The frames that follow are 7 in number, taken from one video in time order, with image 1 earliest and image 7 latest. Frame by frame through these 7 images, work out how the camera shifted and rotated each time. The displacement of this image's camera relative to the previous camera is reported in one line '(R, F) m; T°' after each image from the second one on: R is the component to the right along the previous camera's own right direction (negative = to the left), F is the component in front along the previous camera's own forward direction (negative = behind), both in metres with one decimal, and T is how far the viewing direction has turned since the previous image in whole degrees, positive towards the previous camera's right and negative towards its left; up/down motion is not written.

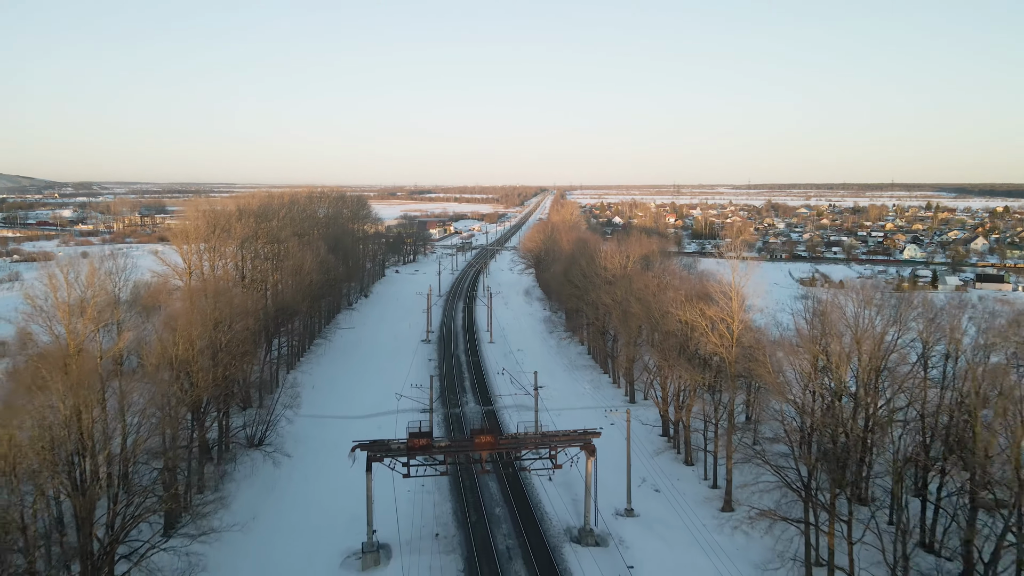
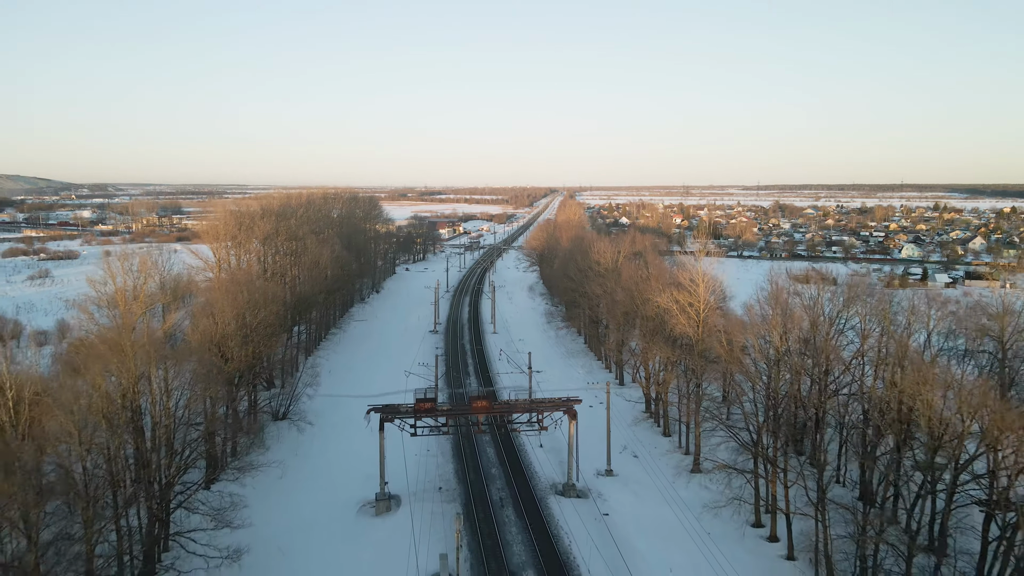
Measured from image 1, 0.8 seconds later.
(+0.6, -3.4) m; -1°
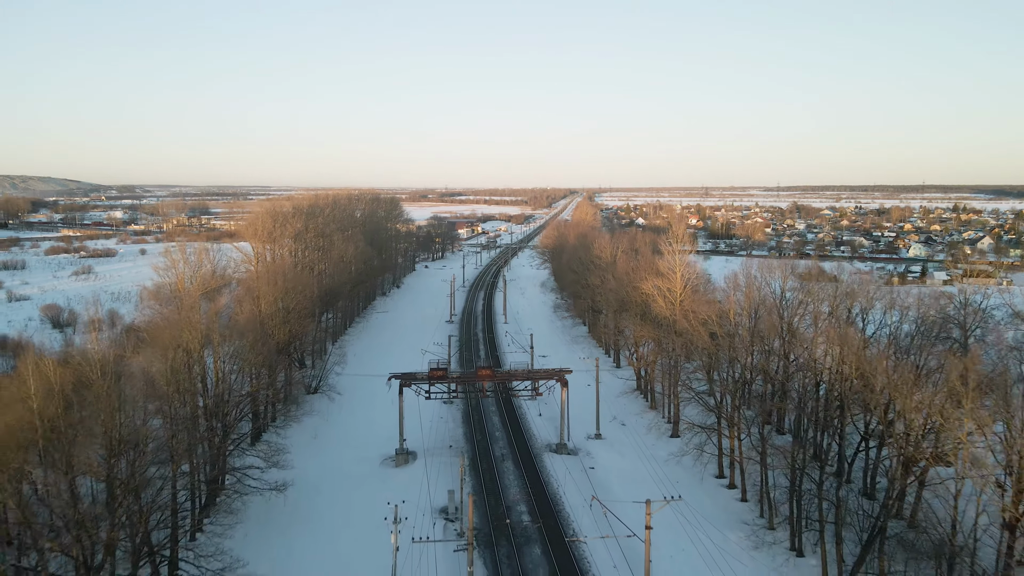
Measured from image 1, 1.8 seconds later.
(+0.8, -4.1) m; -2°
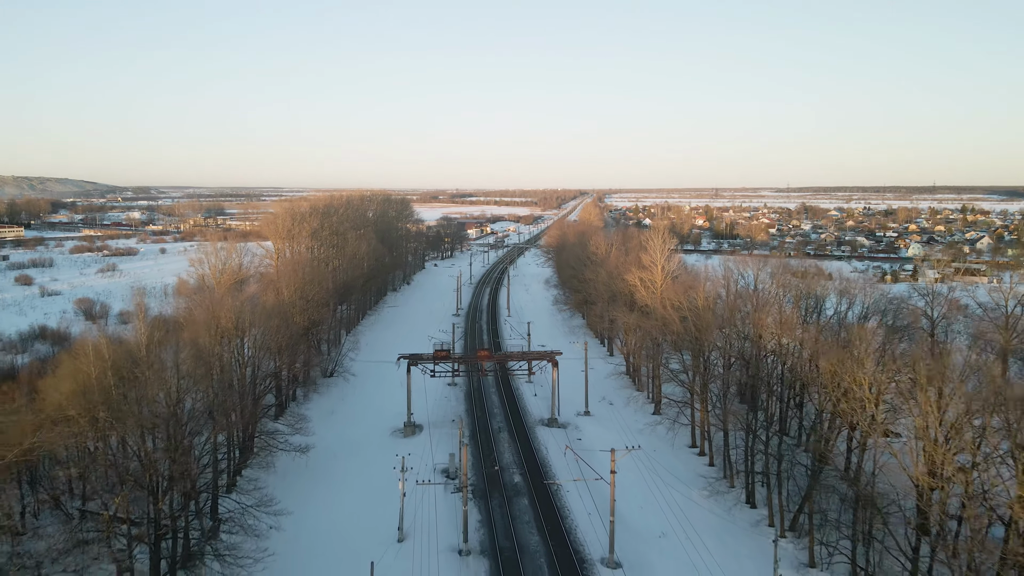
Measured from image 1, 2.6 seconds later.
(+0.7, -3.3) m; -1°
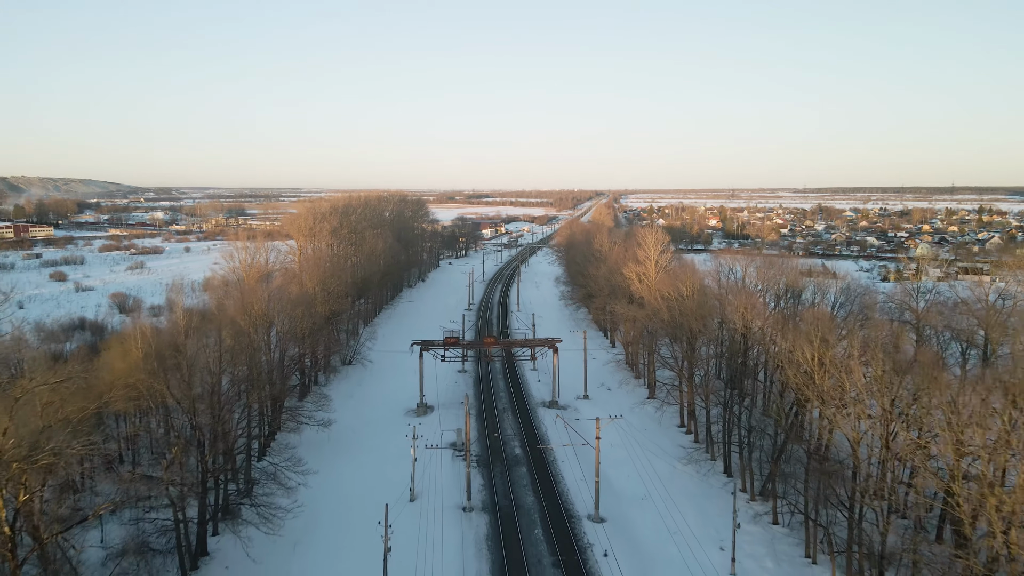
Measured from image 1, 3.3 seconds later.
(+0.6, -2.8) m; -1°
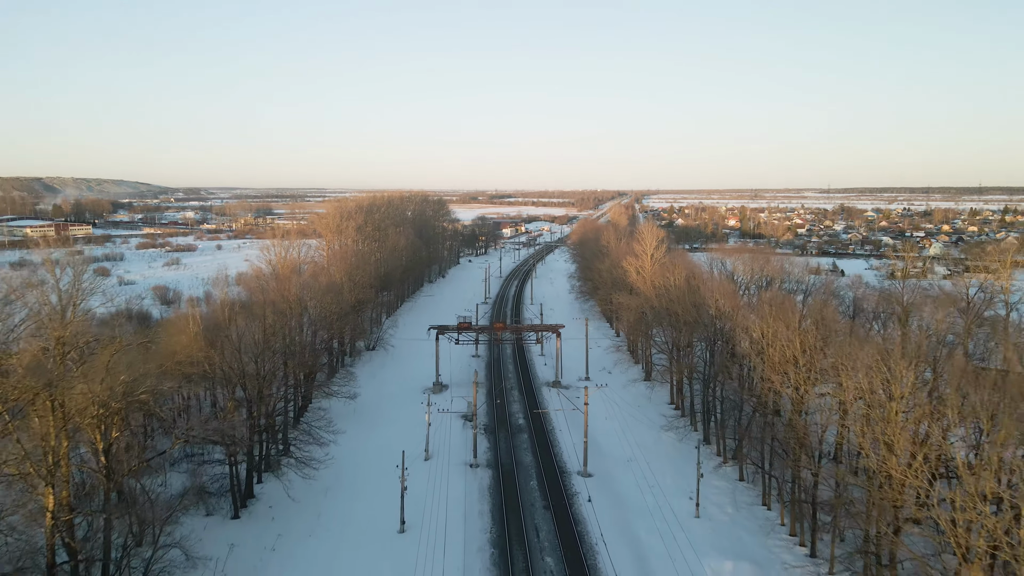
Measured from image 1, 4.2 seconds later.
(+0.8, -3.7) m; -2°
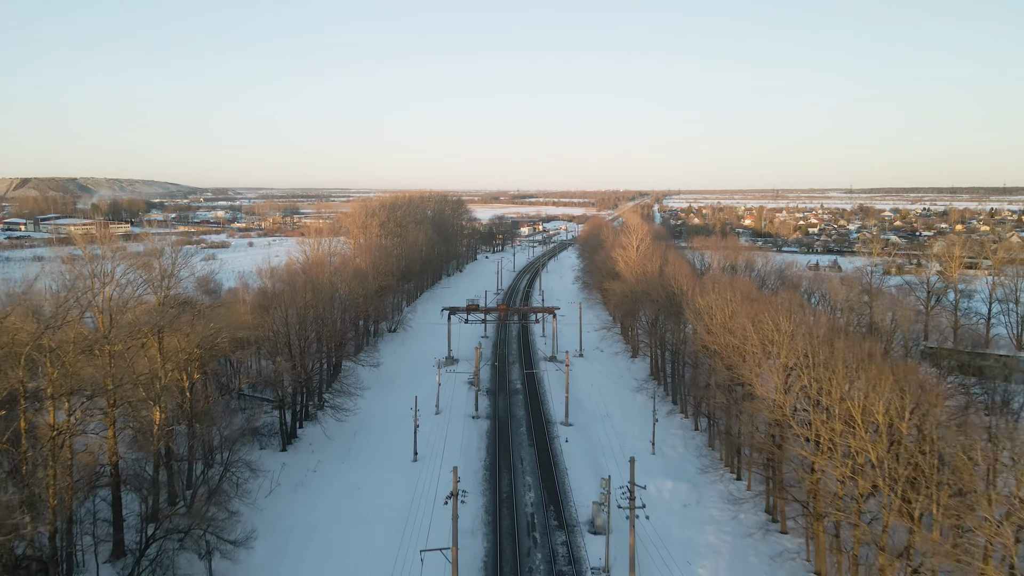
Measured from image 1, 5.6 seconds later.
(+1.2, -5.7) m; -2°
